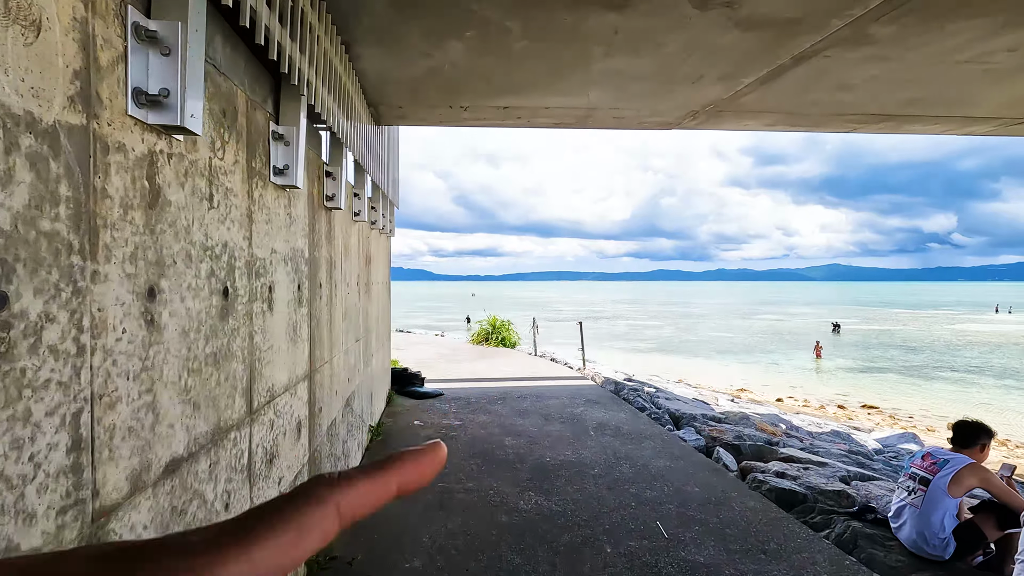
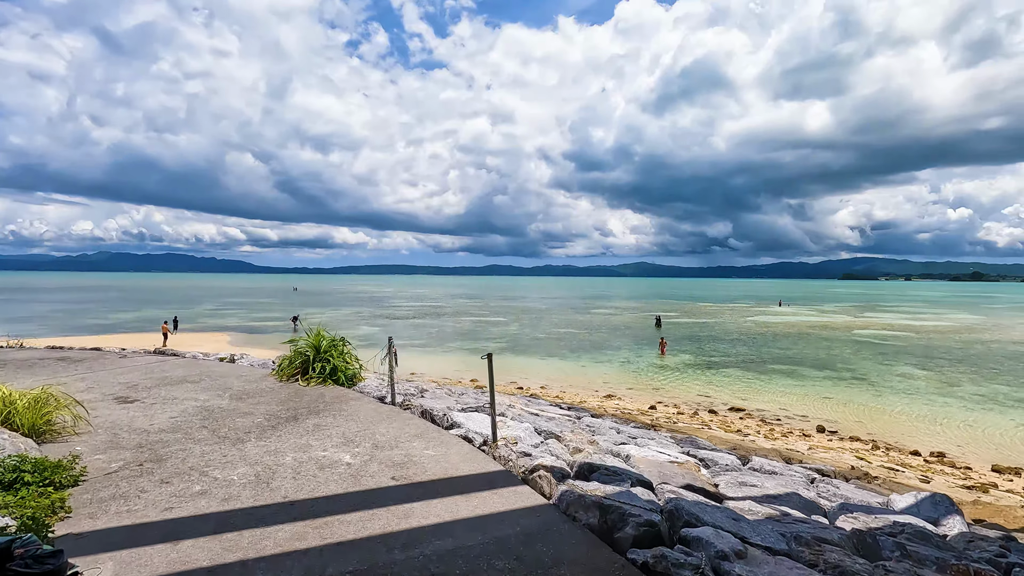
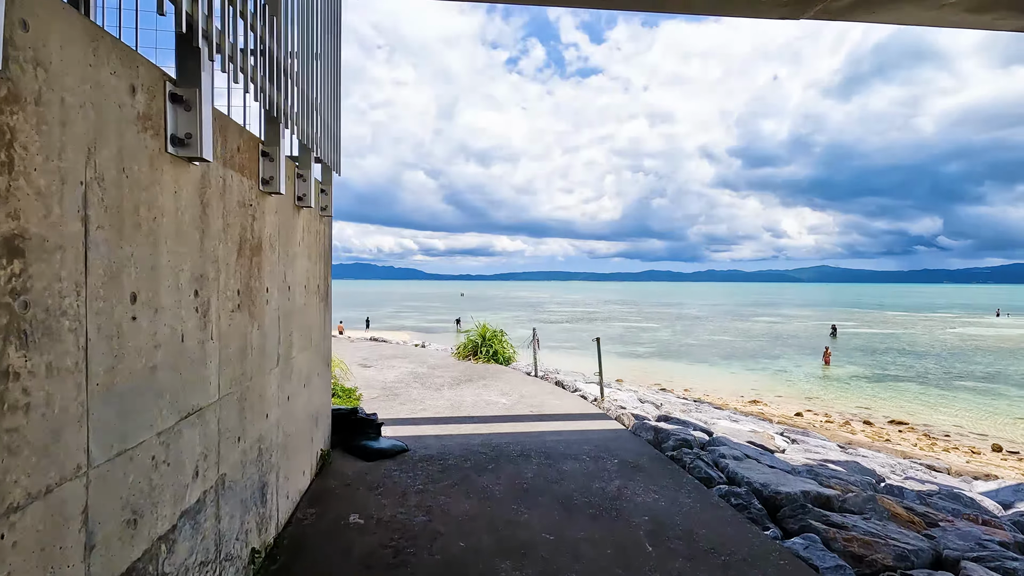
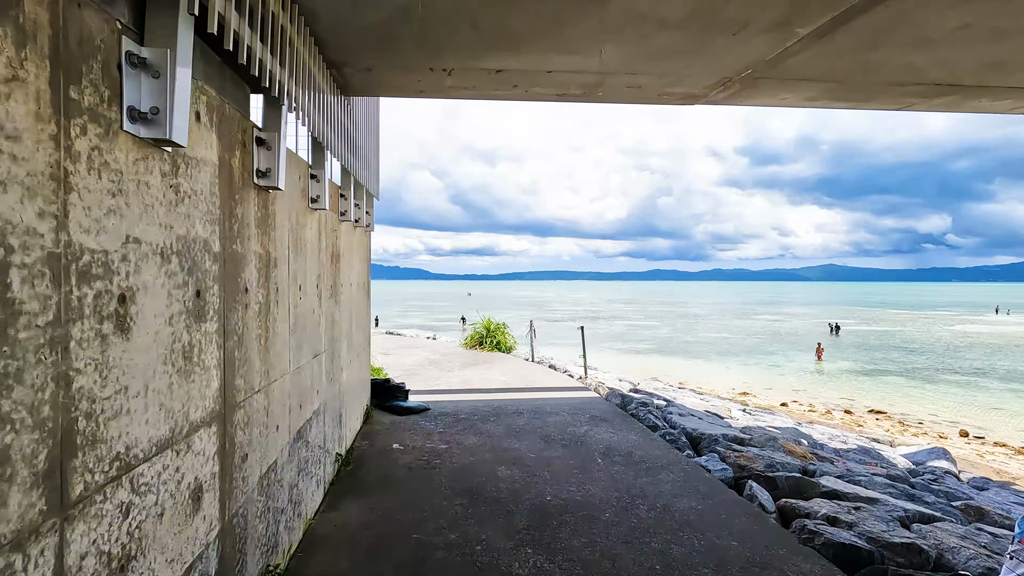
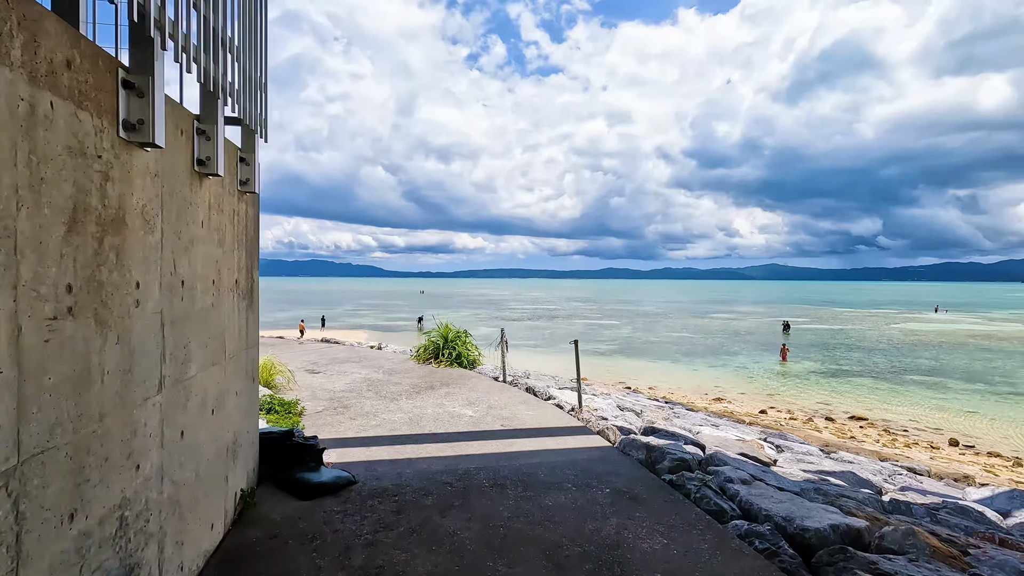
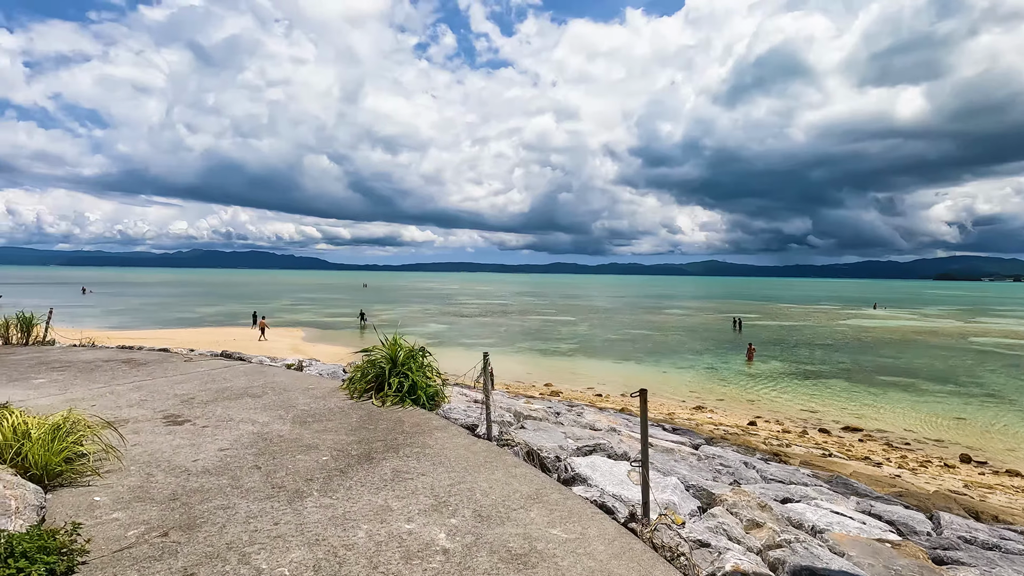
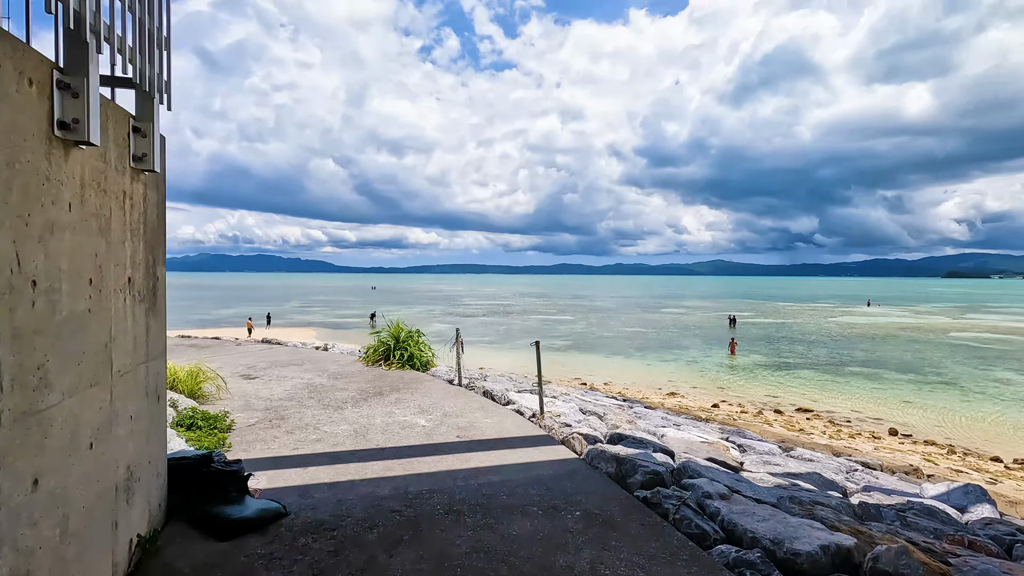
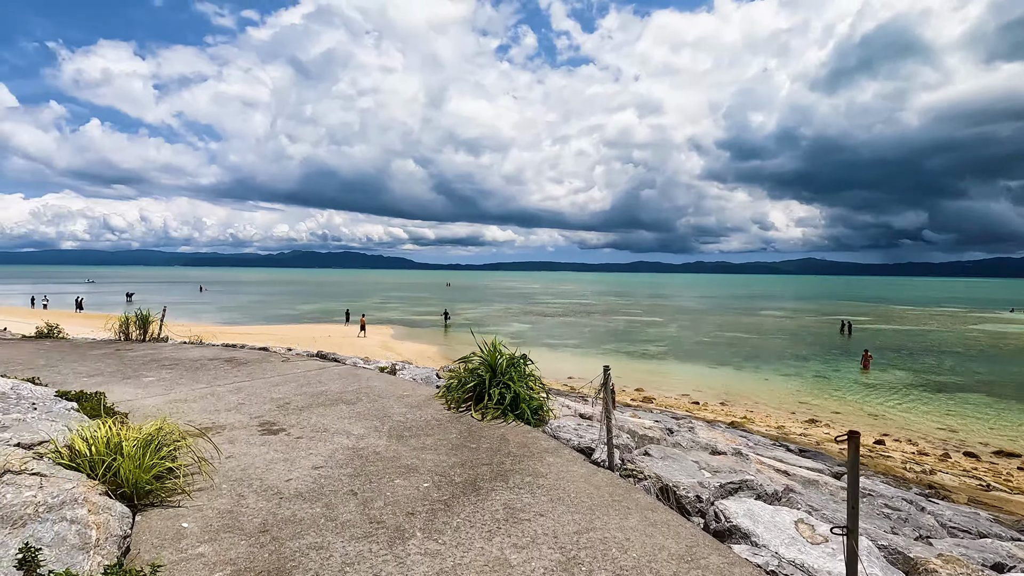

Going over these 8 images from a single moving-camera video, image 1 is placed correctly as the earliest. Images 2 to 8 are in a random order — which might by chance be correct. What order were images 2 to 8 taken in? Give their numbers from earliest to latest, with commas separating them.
4, 3, 5, 7, 2, 6, 8
